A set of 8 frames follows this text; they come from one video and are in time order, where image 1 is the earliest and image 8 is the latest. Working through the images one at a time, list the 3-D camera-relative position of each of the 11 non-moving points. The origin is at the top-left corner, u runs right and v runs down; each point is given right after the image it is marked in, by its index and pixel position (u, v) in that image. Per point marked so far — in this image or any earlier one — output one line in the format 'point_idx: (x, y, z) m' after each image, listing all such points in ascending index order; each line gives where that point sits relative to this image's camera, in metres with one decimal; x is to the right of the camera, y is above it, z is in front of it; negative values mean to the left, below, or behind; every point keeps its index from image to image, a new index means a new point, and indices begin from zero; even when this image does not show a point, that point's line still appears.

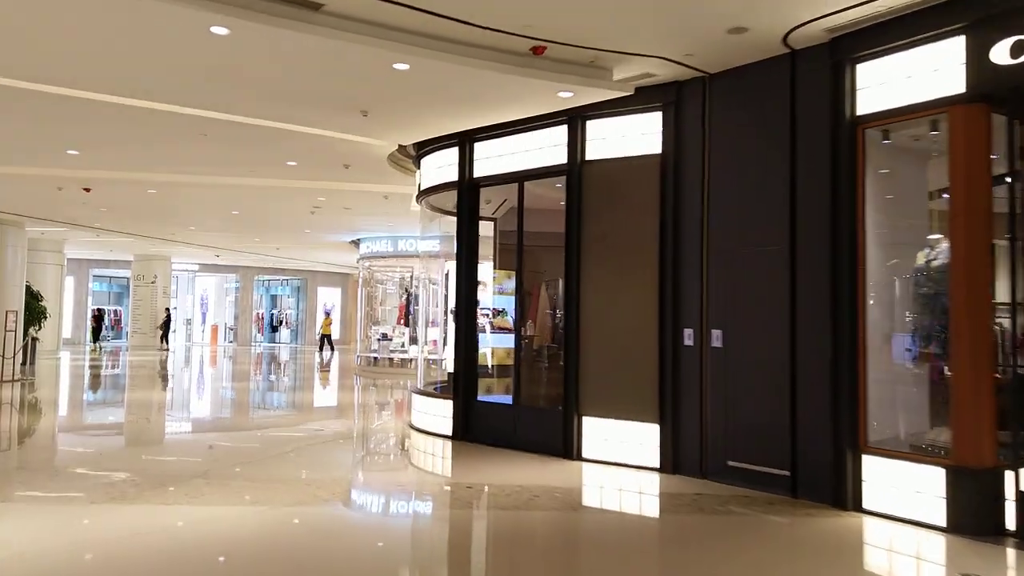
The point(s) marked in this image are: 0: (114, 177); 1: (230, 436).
0: (-4.7, +1.3, +9.1) m
1: (-4.0, -2.0, +10.8) m
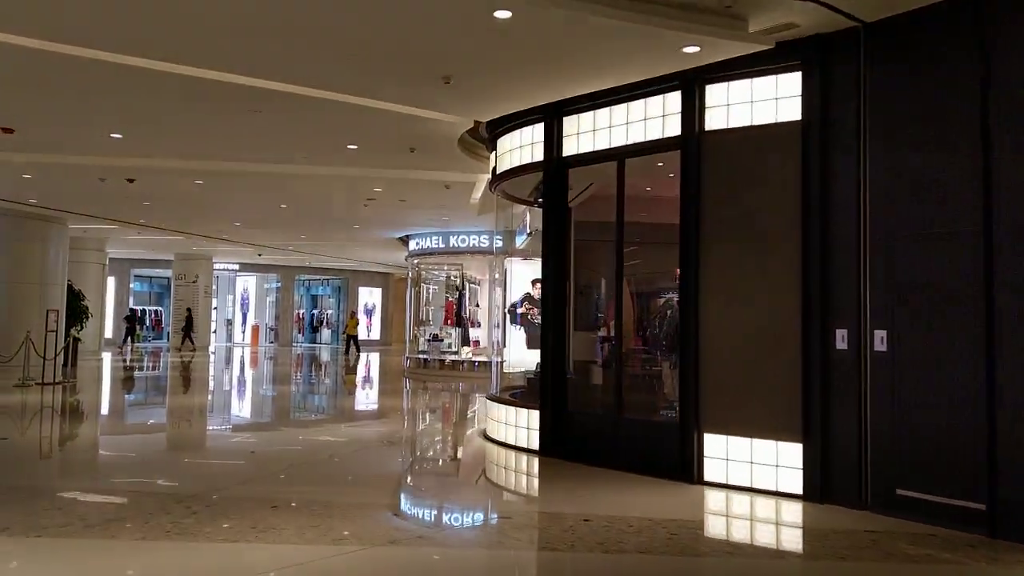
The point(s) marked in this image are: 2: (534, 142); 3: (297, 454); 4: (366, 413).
0: (-3.8, +1.3, +8.5) m
1: (-3.1, -2.0, +10.1) m
2: (+0.2, +1.2, +6.1) m
3: (-2.6, -2.0, +9.3) m
4: (-2.3, -1.9, +12.2) m
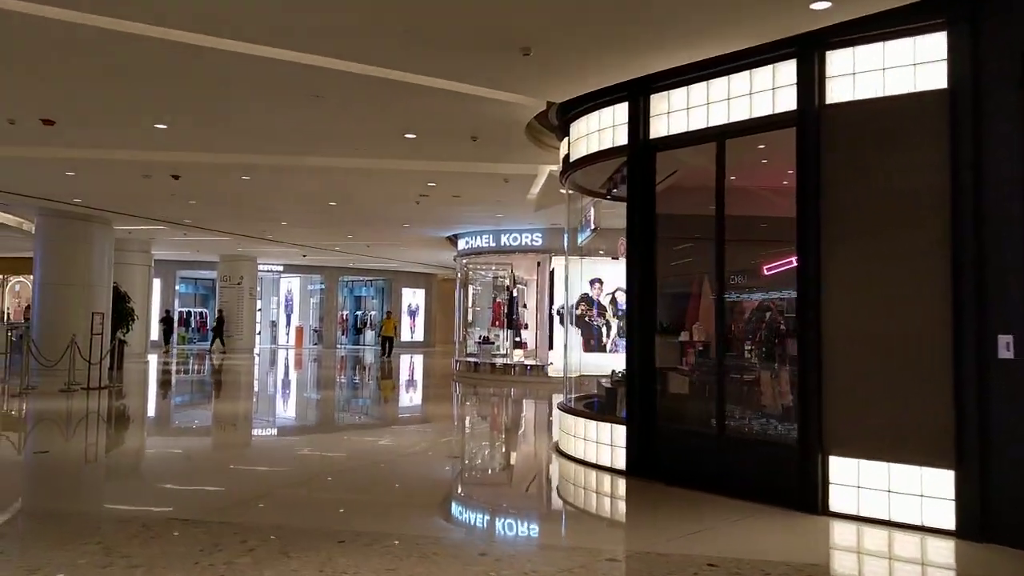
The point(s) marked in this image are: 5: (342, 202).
0: (-3.2, +1.3, +8.0) m
1: (-2.3, -2.0, +9.6) m
2: (+0.7, +1.2, +5.5) m
3: (-1.9, -2.0, +8.8) m
4: (-1.5, -1.9, +11.7) m
5: (-2.3, +1.2, +10.4) m
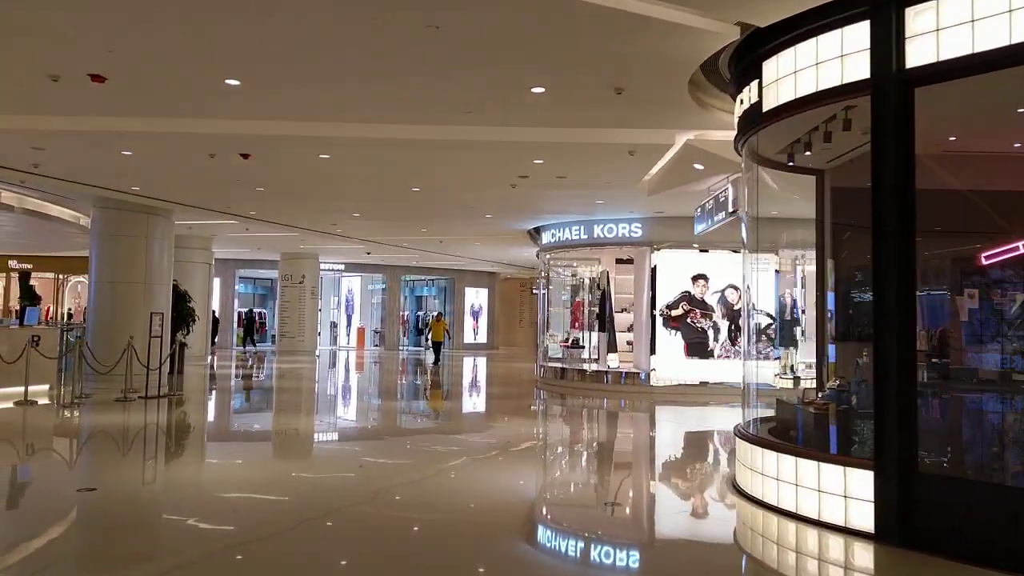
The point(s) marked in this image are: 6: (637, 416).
0: (-2.0, +1.4, +6.8) m
1: (-1.1, -2.0, +8.3) m
2: (+1.7, +1.2, +4.0) m
3: (-0.7, -2.0, +7.5) m
4: (-0.1, -1.9, +10.3) m
5: (-1.0, +1.2, +9.1) m
6: (+1.7, -1.8, +10.9) m
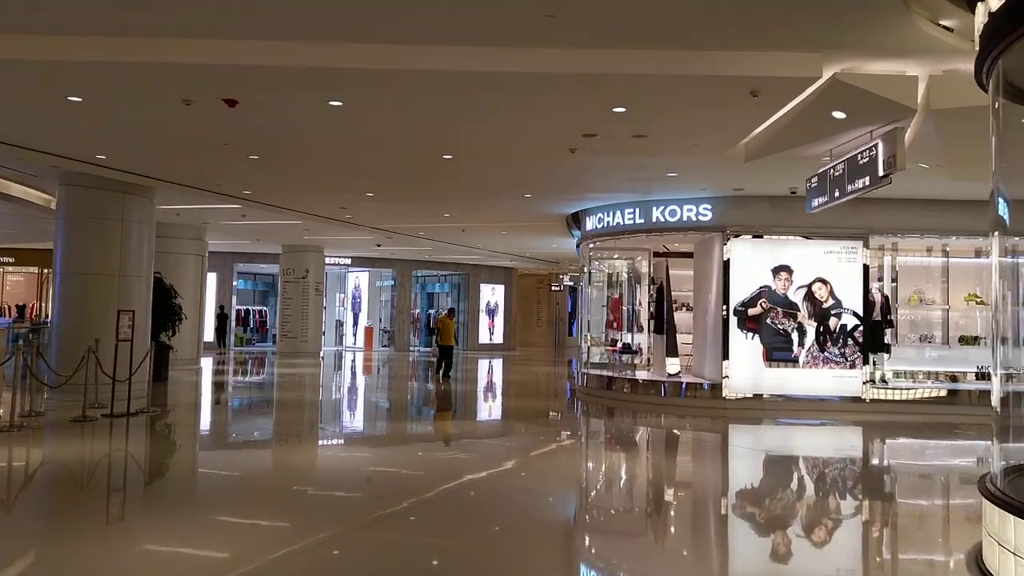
0: (-1.5, +1.4, +5.0) m
1: (-0.6, -1.9, +6.5) m
2: (+2.2, +1.3, +2.2) m
3: (-0.2, -1.9, +5.6) m
4: (+0.4, -1.8, +8.5) m
5: (-0.5, +1.3, +7.3) m
6: (+2.2, -1.7, +9.0) m
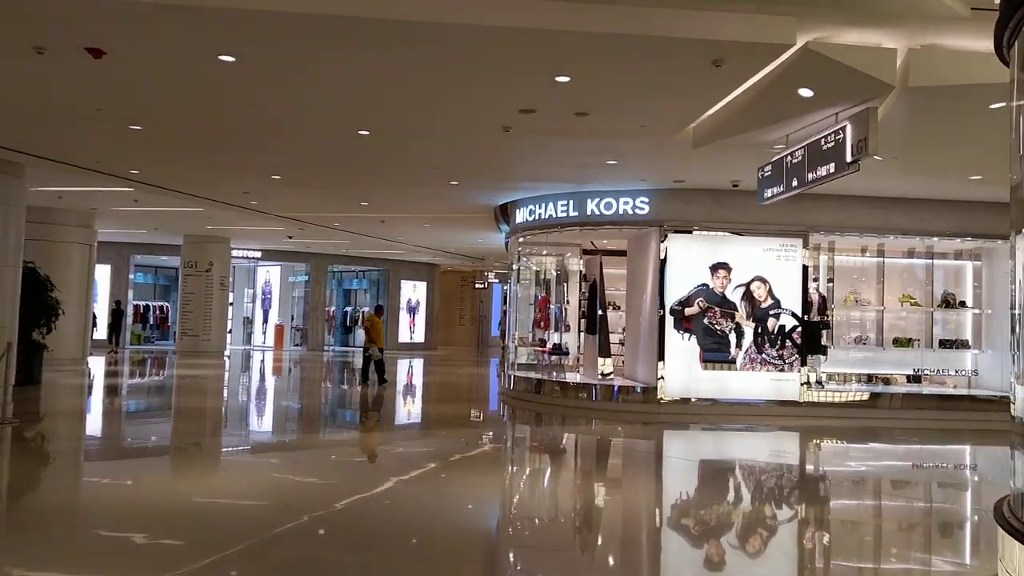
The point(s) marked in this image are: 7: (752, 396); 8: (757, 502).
0: (-1.9, +1.5, +4.0) m
1: (-1.1, -1.8, +5.6) m
2: (+2.1, +1.3, +1.6) m
3: (-0.7, -1.8, +4.8) m
4: (-0.4, -1.8, +7.7) m
5: (-1.1, +1.3, +6.4) m
6: (+1.4, -1.7, +8.4) m
7: (+2.9, -1.3, +9.3) m
8: (+2.1, -1.9, +6.8) m
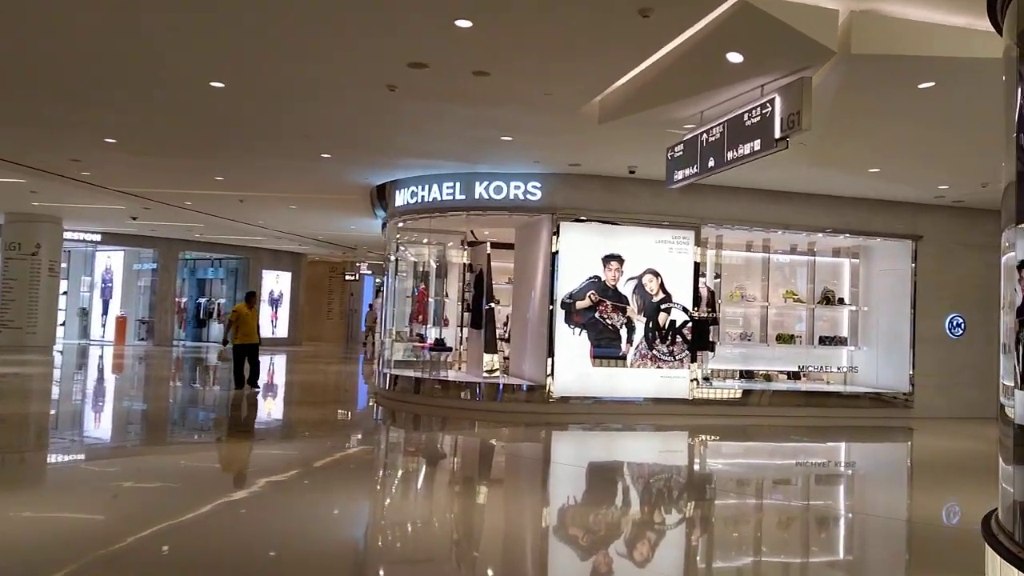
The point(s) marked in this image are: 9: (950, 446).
0: (-2.3, +1.6, +2.9) m
1: (-1.9, -1.7, +4.6) m
2: (+2.0, +1.3, +1.2) m
3: (-1.3, -1.7, +3.9) m
4: (-1.4, -1.7, +6.8) m
5: (-1.9, +1.4, +5.4) m
6: (+0.1, -1.6, +7.8) m
7: (+1.5, -1.2, +8.9) m
8: (+1.1, -1.8, +6.3) m
9: (+4.9, -1.8, +8.7) m
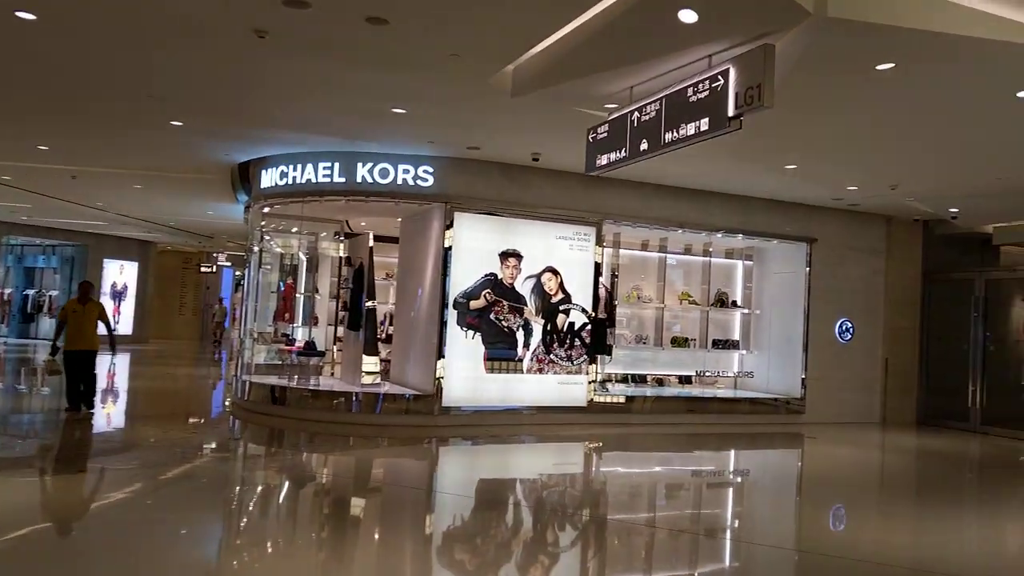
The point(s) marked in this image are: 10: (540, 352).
0: (-2.4, +1.6, +1.7) m
1: (-2.3, -1.7, +3.4) m
2: (+2.1, +1.3, +0.7) m
3: (-1.6, -1.7, +2.8) m
4: (-2.3, -1.6, +5.7) m
5: (-2.5, +1.5, +4.2) m
6: (-0.9, -1.6, +6.9) m
7: (+0.3, -1.2, +8.2) m
8: (+0.3, -1.8, +5.6) m
9: (+3.6, -1.8, +8.6) m
10: (+0.3, -0.7, +8.3) m
